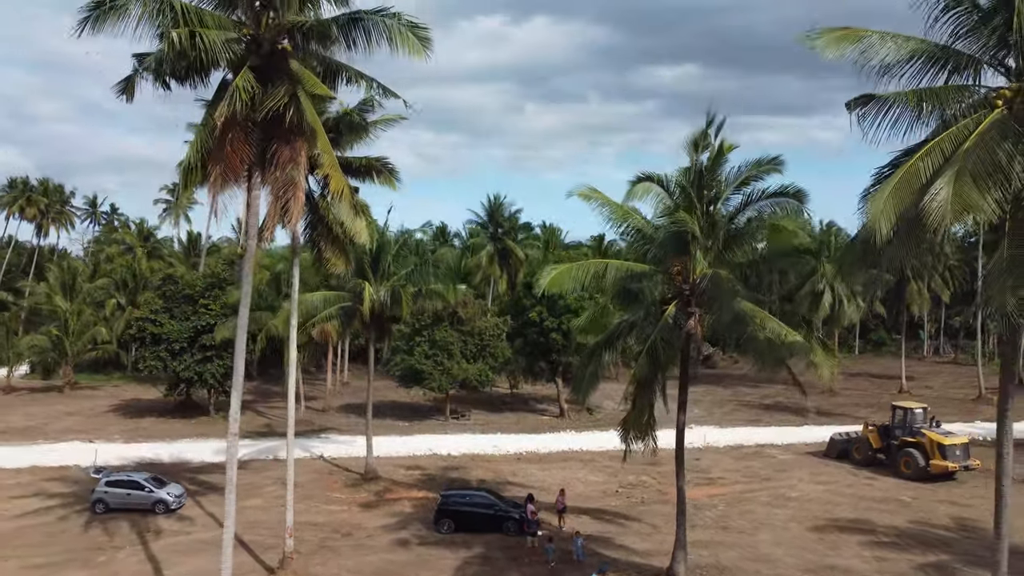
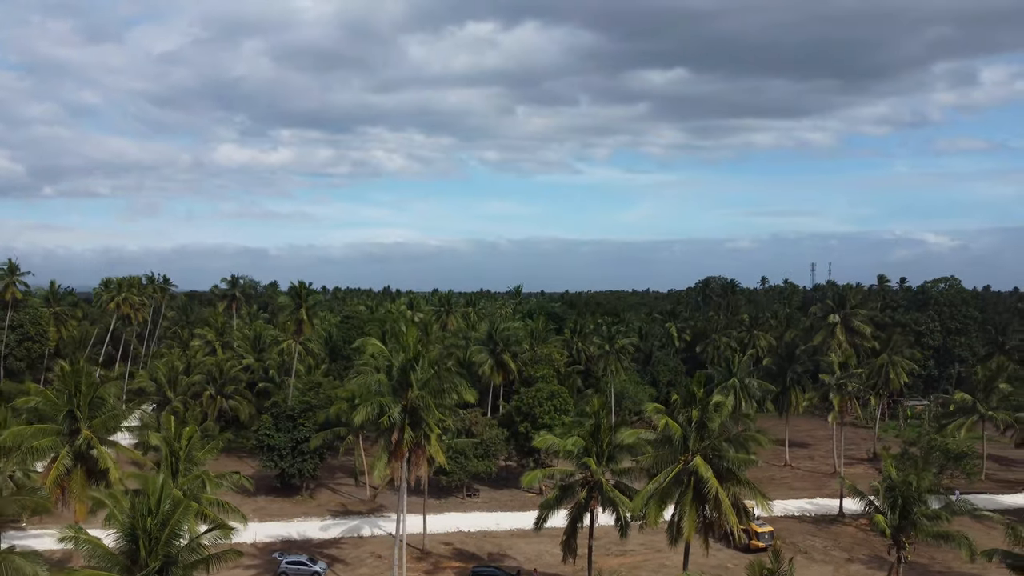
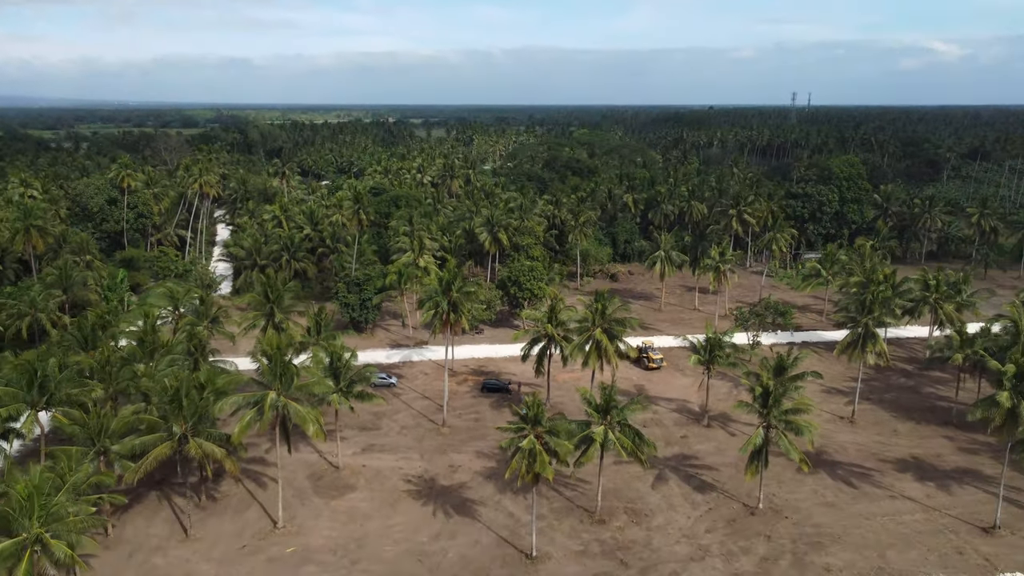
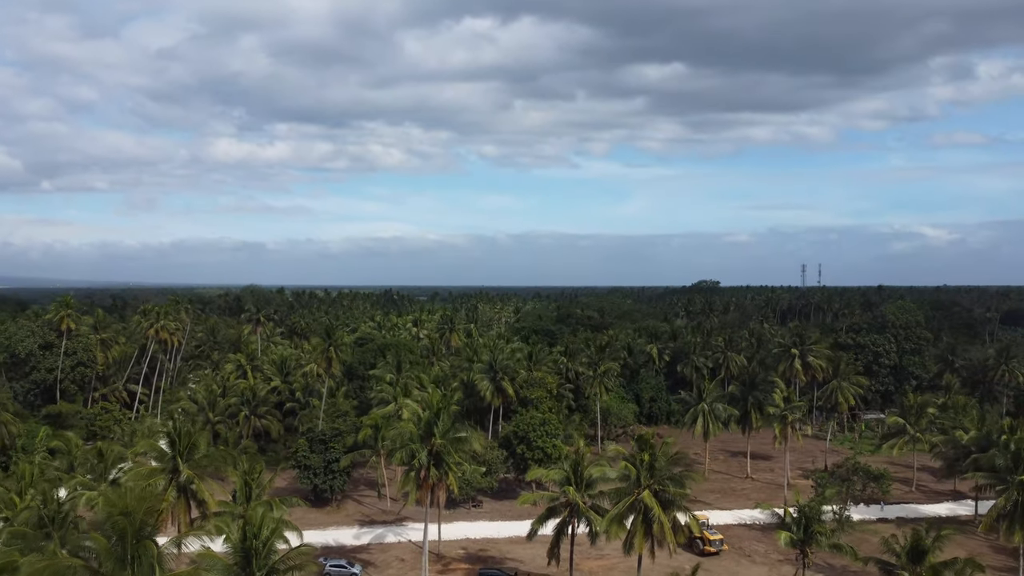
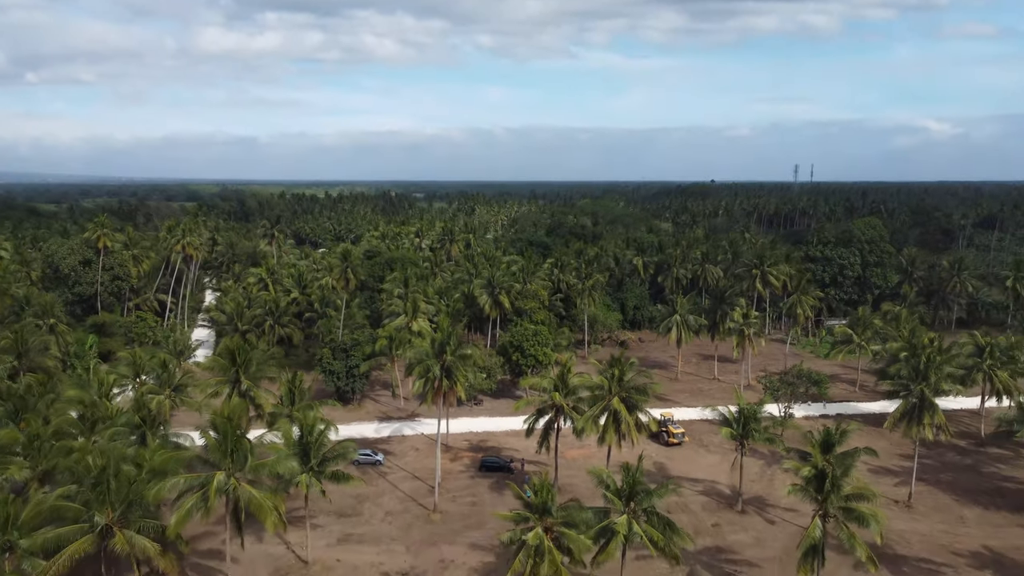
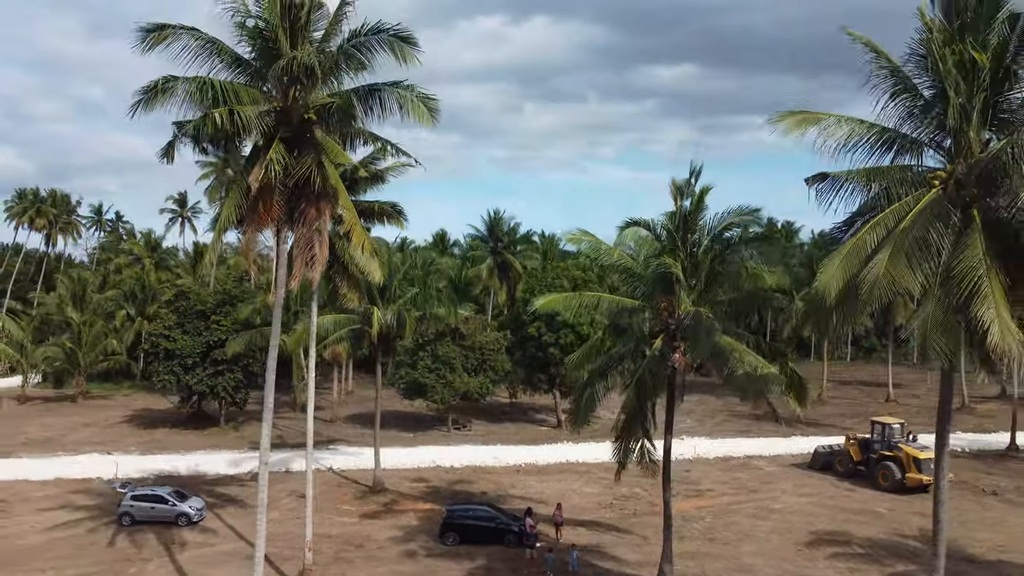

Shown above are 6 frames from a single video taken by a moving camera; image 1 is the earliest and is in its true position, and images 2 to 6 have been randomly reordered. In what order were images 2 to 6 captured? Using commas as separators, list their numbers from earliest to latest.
6, 2, 4, 5, 3
